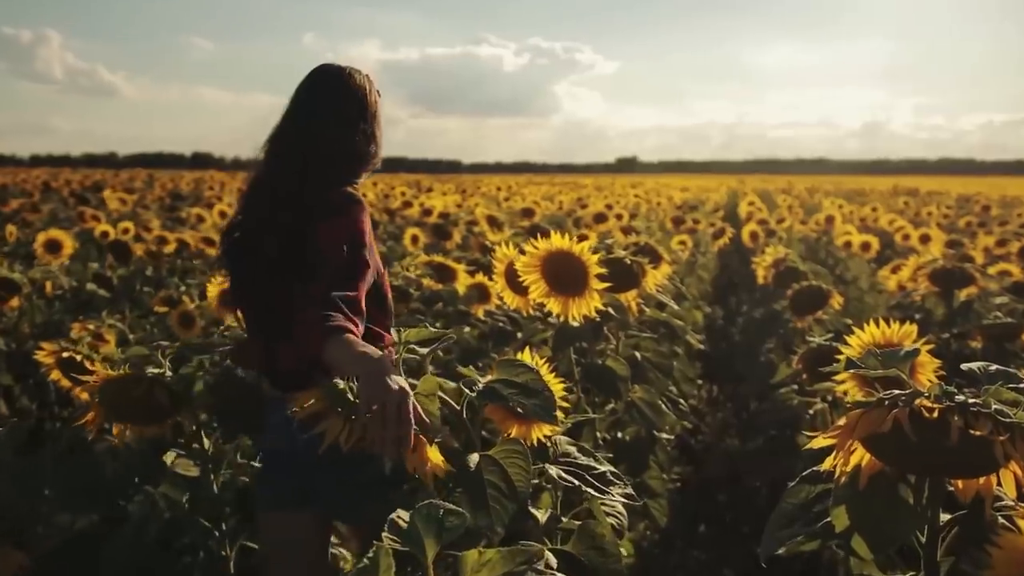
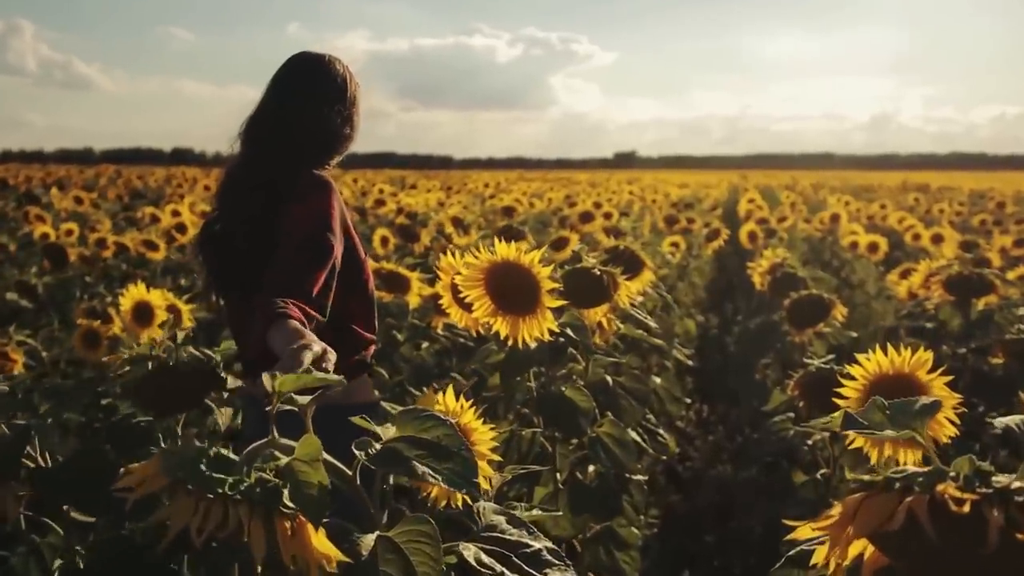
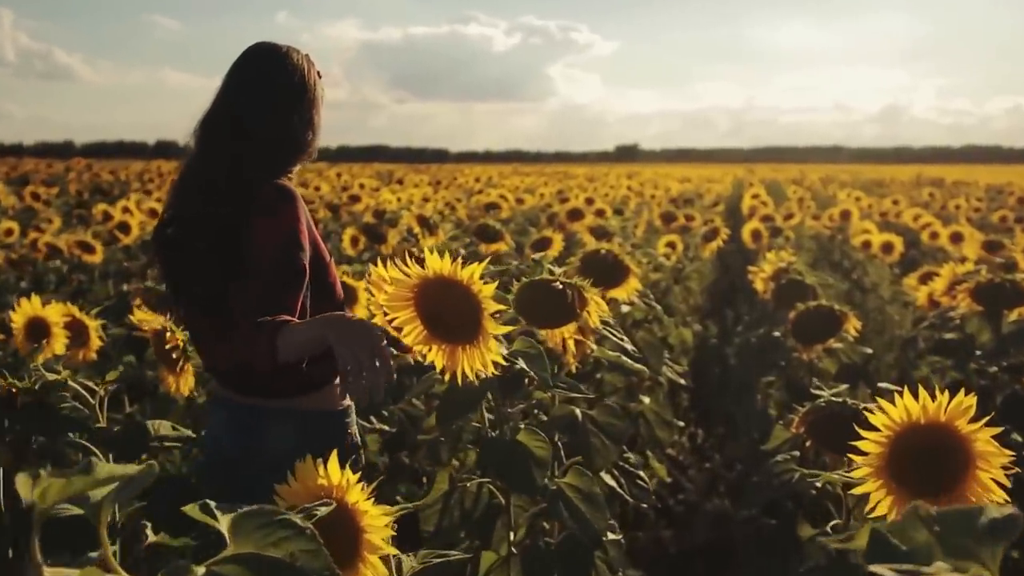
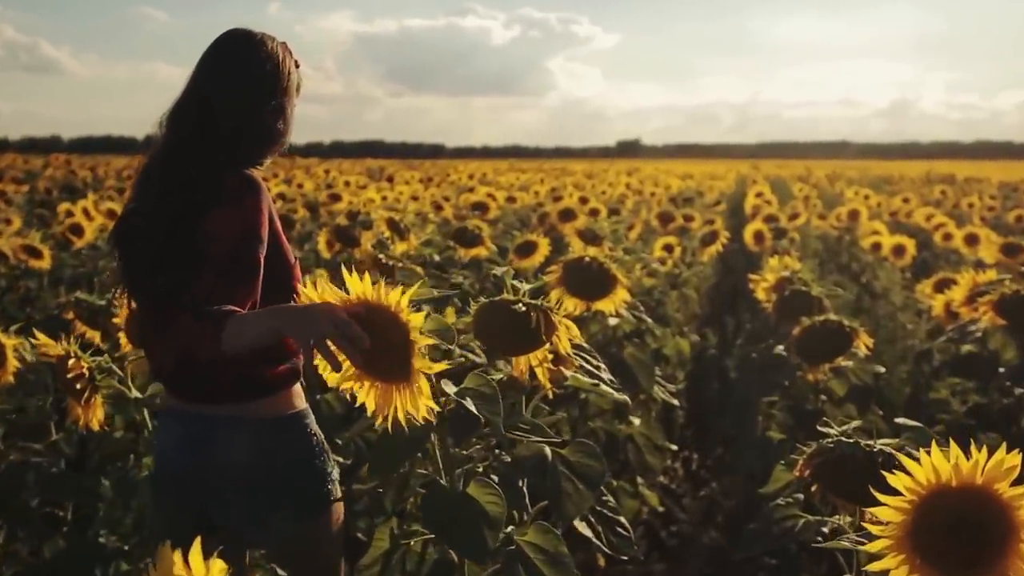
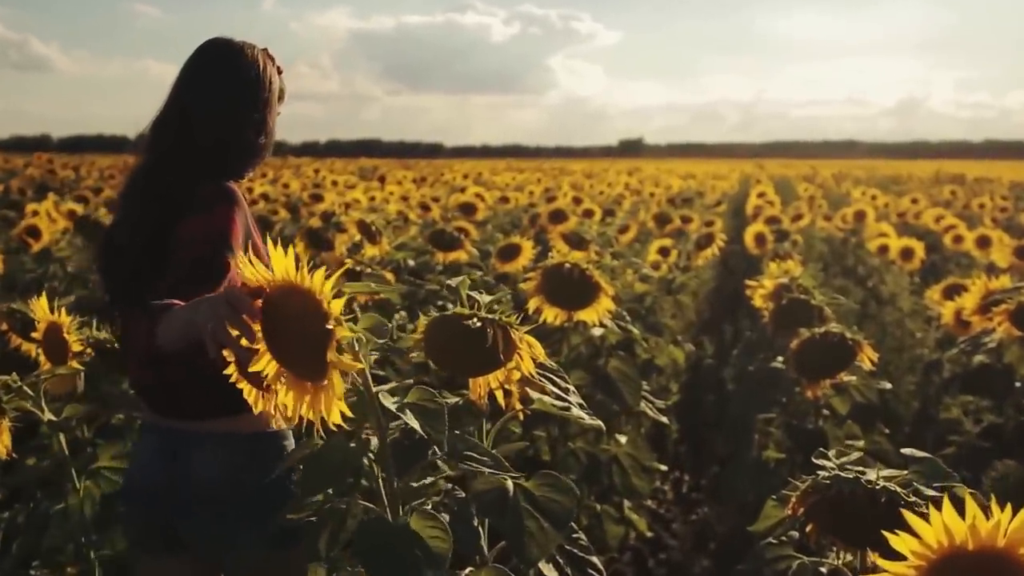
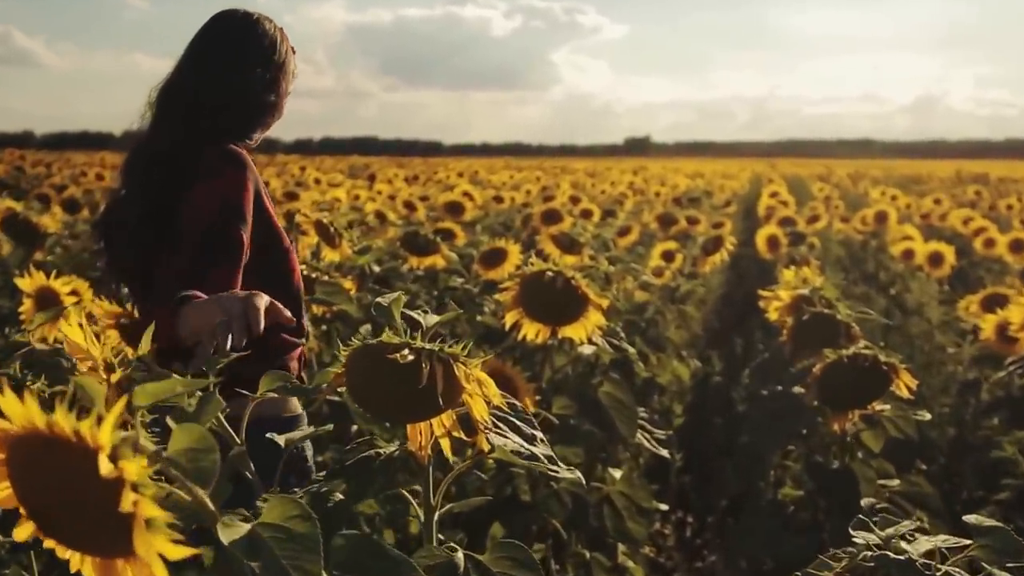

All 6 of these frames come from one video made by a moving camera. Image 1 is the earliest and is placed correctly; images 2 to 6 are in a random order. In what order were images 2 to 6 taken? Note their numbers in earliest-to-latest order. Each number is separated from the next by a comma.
2, 3, 4, 5, 6
